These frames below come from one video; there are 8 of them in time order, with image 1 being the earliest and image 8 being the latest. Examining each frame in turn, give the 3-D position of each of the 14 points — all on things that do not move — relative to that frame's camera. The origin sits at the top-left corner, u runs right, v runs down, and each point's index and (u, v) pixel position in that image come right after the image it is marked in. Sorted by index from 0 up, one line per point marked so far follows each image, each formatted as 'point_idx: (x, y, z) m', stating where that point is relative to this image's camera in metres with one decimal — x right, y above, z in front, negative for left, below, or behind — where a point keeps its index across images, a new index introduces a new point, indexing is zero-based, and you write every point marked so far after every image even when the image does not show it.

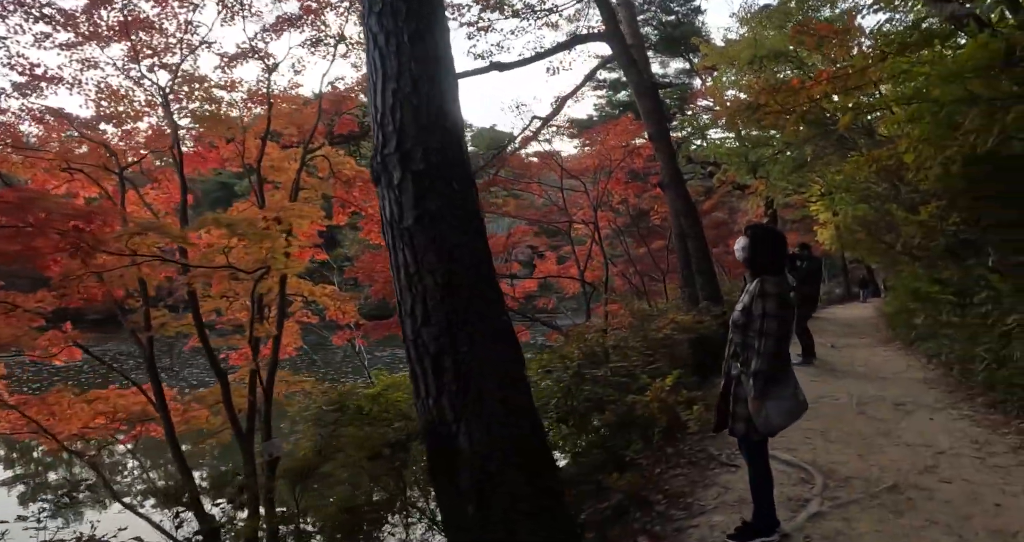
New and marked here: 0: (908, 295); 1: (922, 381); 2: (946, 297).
0: (+4.8, -0.3, +8.6) m
1: (+3.5, -1.0, +6.1) m
2: (+4.4, -0.3, +7.2) m
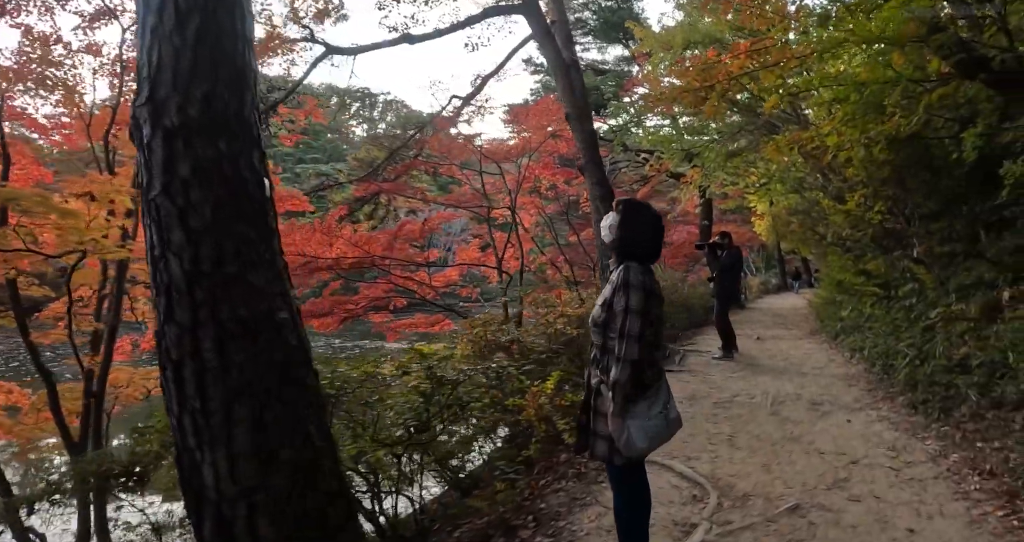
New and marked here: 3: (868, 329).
0: (+3.8, -0.2, +8.3) m
1: (+2.7, -0.9, +5.8) m
2: (+3.5, -0.2, +6.9) m
3: (+3.4, -0.6, +6.8) m
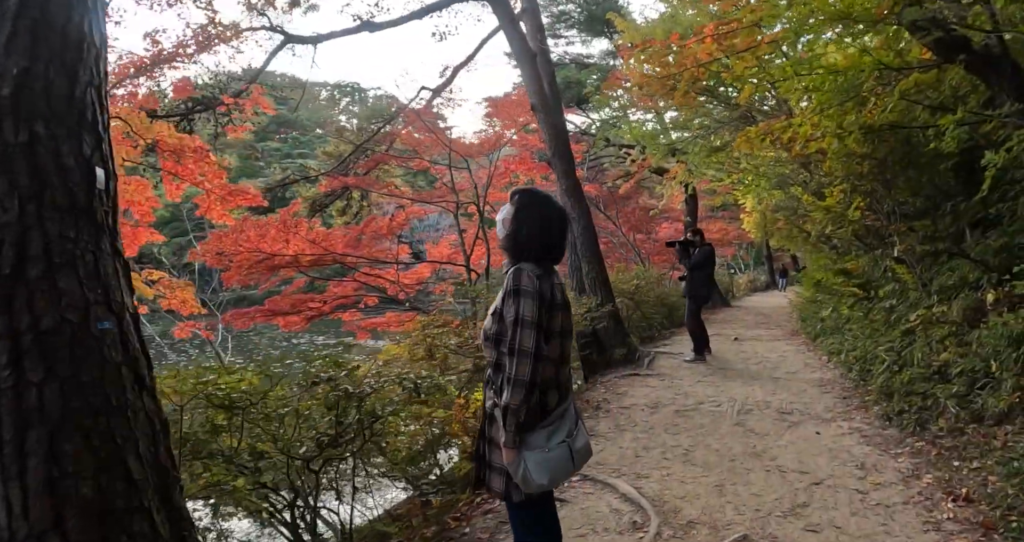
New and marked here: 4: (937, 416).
0: (+3.4, -0.2, +8.0) m
1: (+2.3, -0.9, +5.4) m
2: (+3.1, -0.2, +6.5) m
3: (+3.1, -0.6, +6.5) m
4: (+2.3, -0.8, +3.8) m
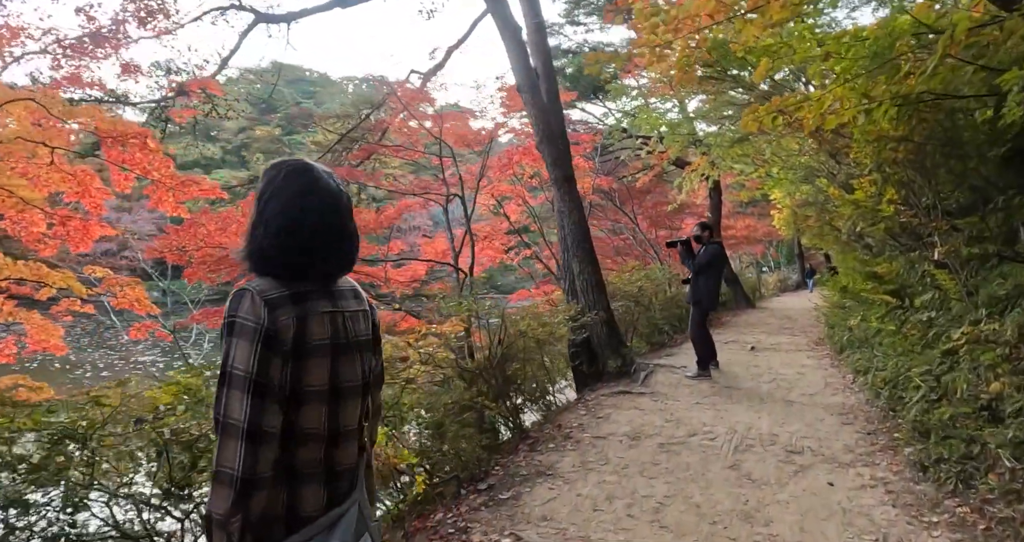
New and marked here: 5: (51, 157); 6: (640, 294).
0: (+3.3, -0.2, +7.1) m
1: (+2.1, -0.9, +4.6) m
2: (+3.0, -0.2, +5.6) m
3: (+2.9, -0.6, +5.6) m
4: (+2.0, -0.8, +3.0) m
5: (-3.5, +0.9, +5.4) m
6: (+1.6, -0.3, +8.6) m
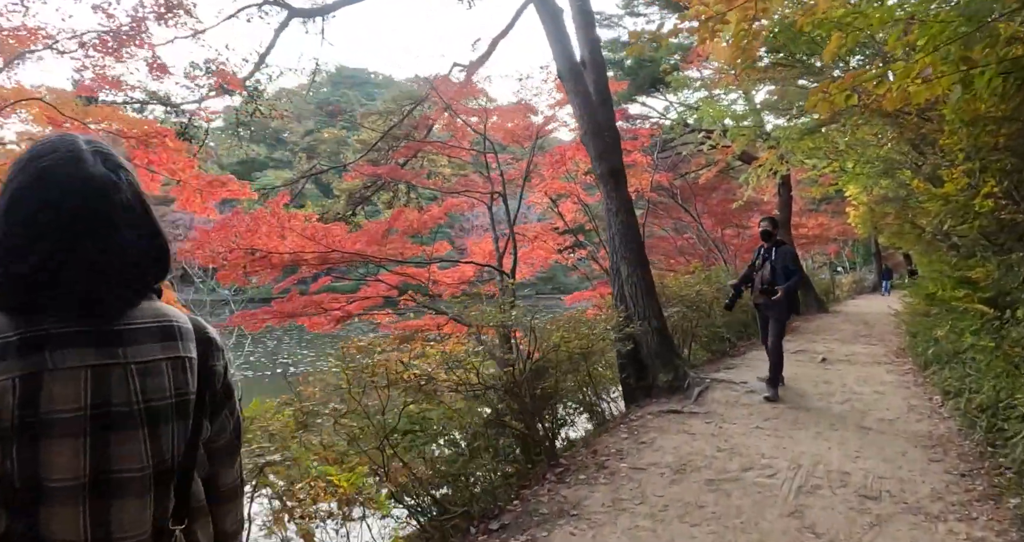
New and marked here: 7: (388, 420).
0: (+3.7, -0.2, +6.3) m
1: (+2.3, -0.9, +3.9) m
2: (+3.2, -0.2, +4.9) m
3: (+3.1, -0.6, +4.8) m
4: (+2.0, -0.9, +2.3) m
5: (-3.3, +0.8, +5.3) m
6: (+2.1, -0.3, +7.9) m
7: (-0.7, -0.8, +4.0) m
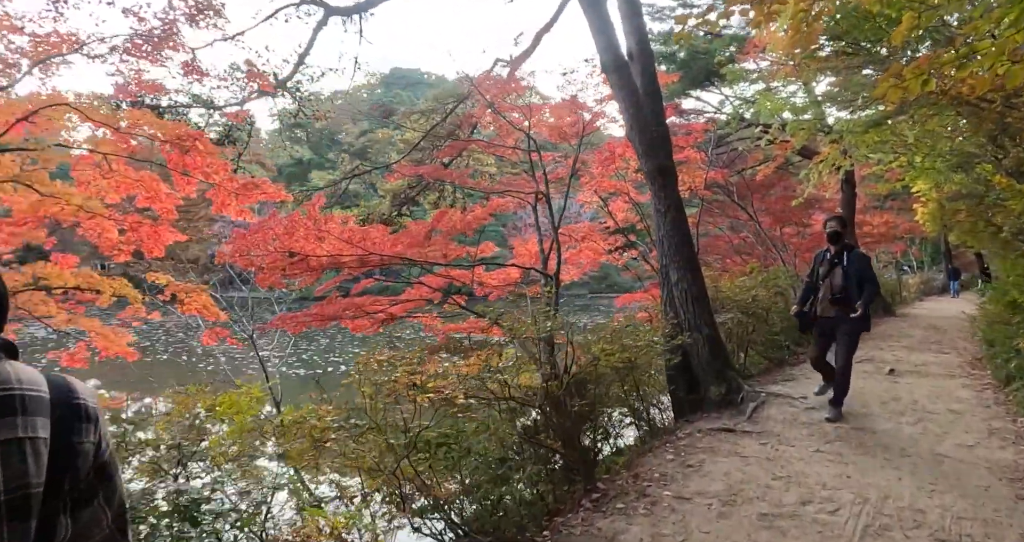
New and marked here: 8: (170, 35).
0: (+4.1, -0.3, +5.8) m
1: (+2.4, -1.0, +3.5) m
2: (+3.5, -0.3, +4.4) m
3: (+3.4, -0.7, +4.3) m
4: (+2.1, -0.9, +1.9) m
5: (-3.0, +0.8, +5.3) m
6: (+2.6, -0.4, +7.5) m
7: (-0.5, -0.9, +3.8) m
8: (-2.5, +1.7, +5.1) m
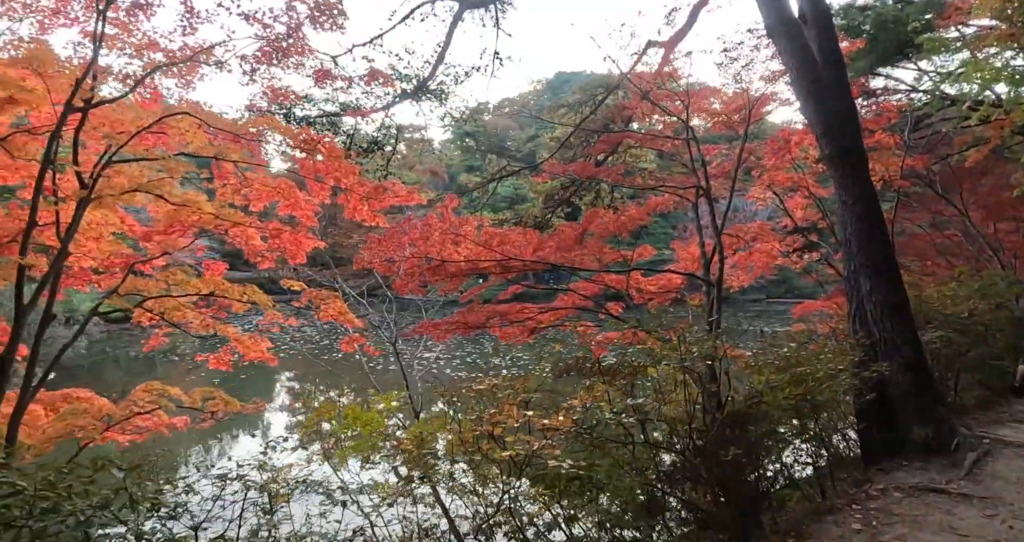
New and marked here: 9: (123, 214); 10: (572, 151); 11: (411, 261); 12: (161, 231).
0: (+5.0, -0.3, +4.1) m
1: (+2.9, -1.0, +2.2) m
2: (+4.1, -0.3, +2.9) m
3: (+4.0, -0.7, +2.8) m
4: (+2.2, -1.0, +0.8) m
5: (-2.0, +0.7, +5.2) m
6: (+4.0, -0.4, +6.1) m
7: (+0.1, -0.9, +3.2) m
8: (-1.5, +1.6, +5.0) m
9: (-2.6, +0.4, +4.8) m
10: (+0.7, +1.3, +7.7) m
11: (-0.9, +0.1, +6.1) m
12: (-2.5, +0.3, +4.9) m
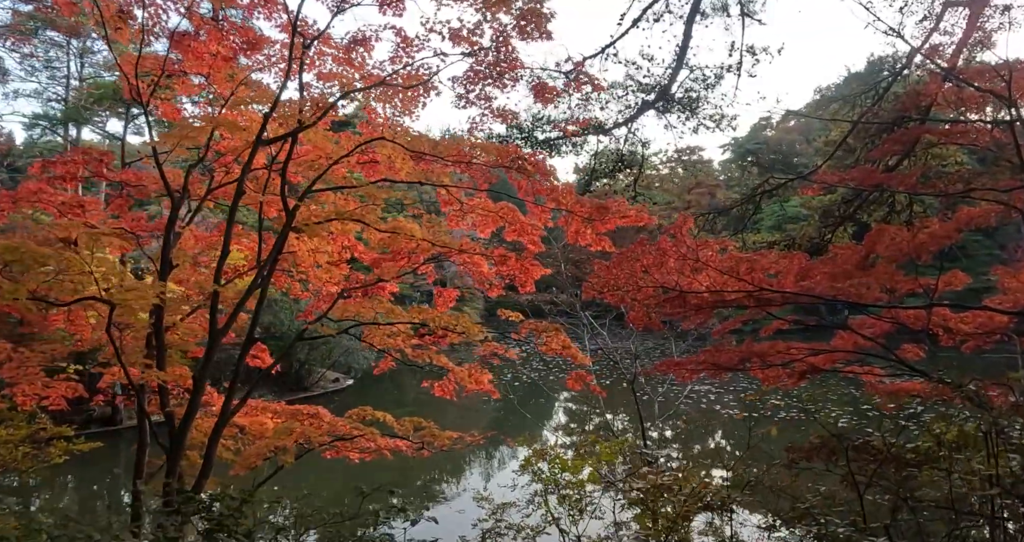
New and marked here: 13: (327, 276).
0: (+5.6, -0.5, +1.2) m
1: (+2.9, -1.1, +0.4) m
2: (+4.3, -0.4, +0.5) m
3: (+4.2, -0.8, +0.5) m
4: (+1.7, -1.0, -0.7) m
5: (-0.3, +0.5, +5.1) m
6: (+5.5, -0.6, +3.5) m
7: (+0.8, -1.1, +2.4) m
8: (0.0, +1.4, +4.7) m
9: (-1.1, +0.2, +4.9) m
10: (+3.1, +1.0, +6.3) m
11: (+1.0, -0.1, +5.4) m
12: (-0.9, +0.1, +5.0) m
13: (-1.3, -0.1, +5.0) m
